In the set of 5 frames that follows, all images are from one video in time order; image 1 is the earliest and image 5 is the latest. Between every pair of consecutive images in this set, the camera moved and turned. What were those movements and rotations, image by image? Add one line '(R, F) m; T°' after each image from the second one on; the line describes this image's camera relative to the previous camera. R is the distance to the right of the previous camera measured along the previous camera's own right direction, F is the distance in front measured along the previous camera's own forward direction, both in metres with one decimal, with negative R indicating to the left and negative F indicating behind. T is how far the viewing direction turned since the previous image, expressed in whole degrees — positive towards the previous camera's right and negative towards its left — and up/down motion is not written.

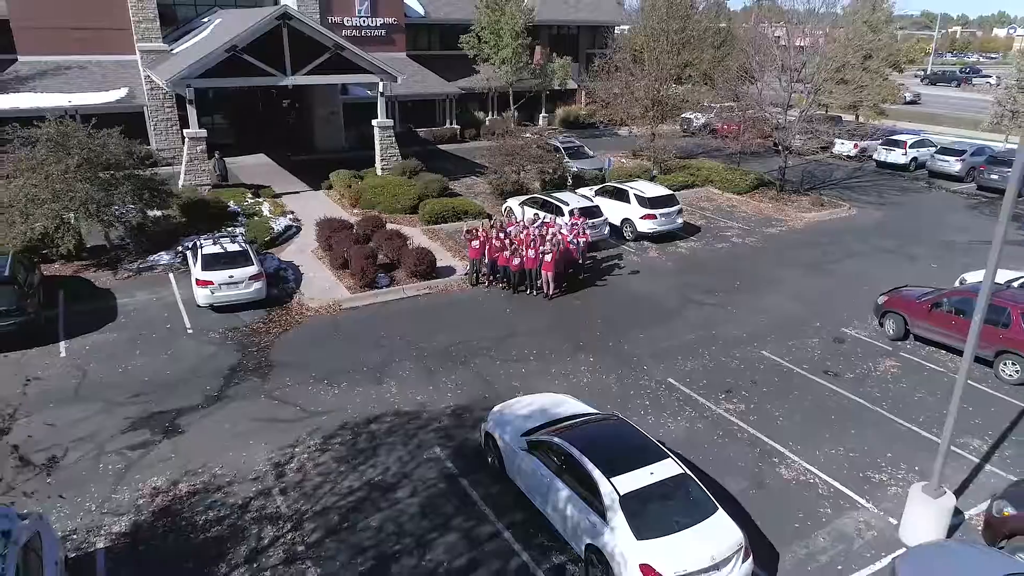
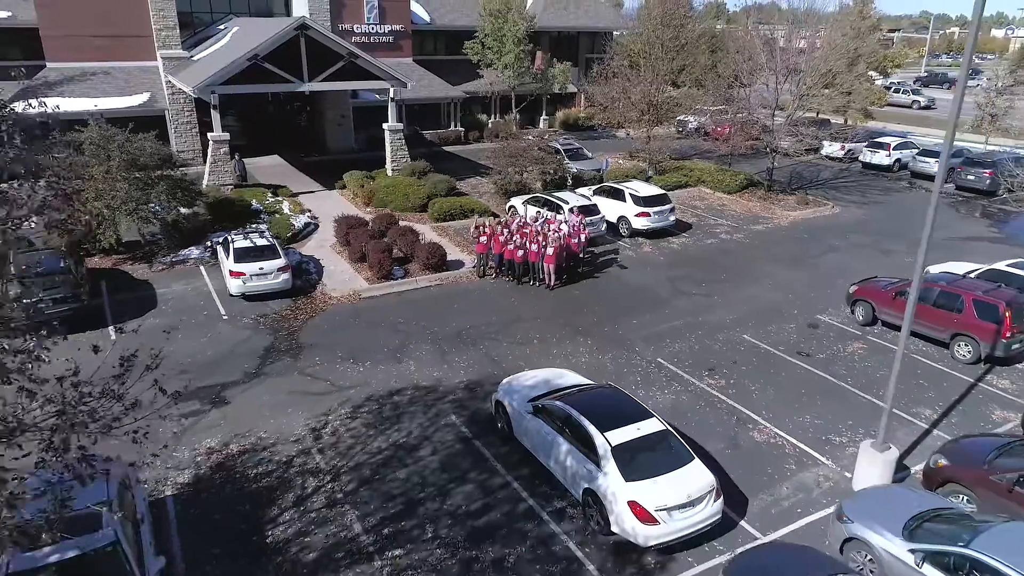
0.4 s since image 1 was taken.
(-0.1, -1.3) m; 0°
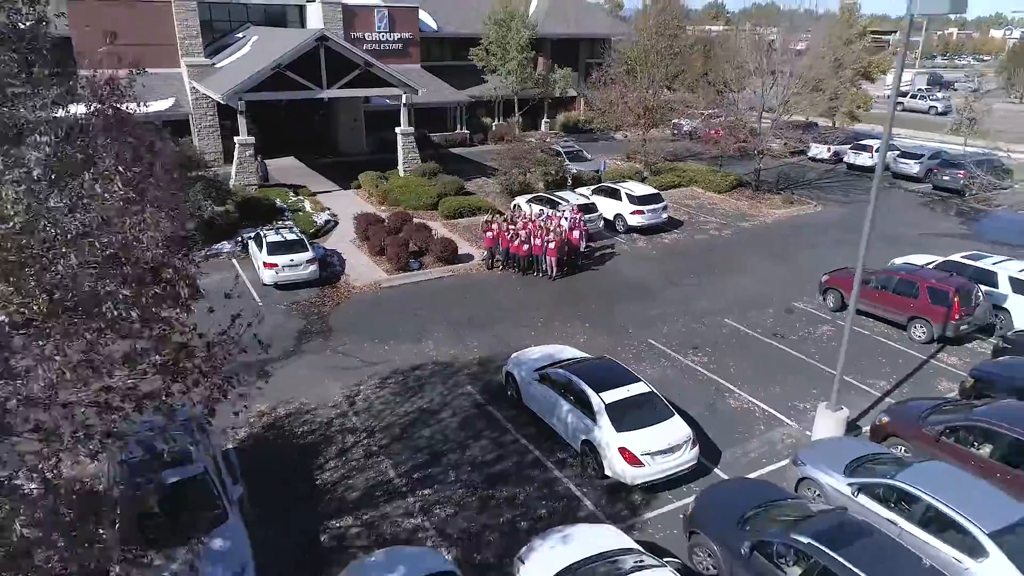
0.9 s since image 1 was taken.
(-0.1, -1.6) m; 0°
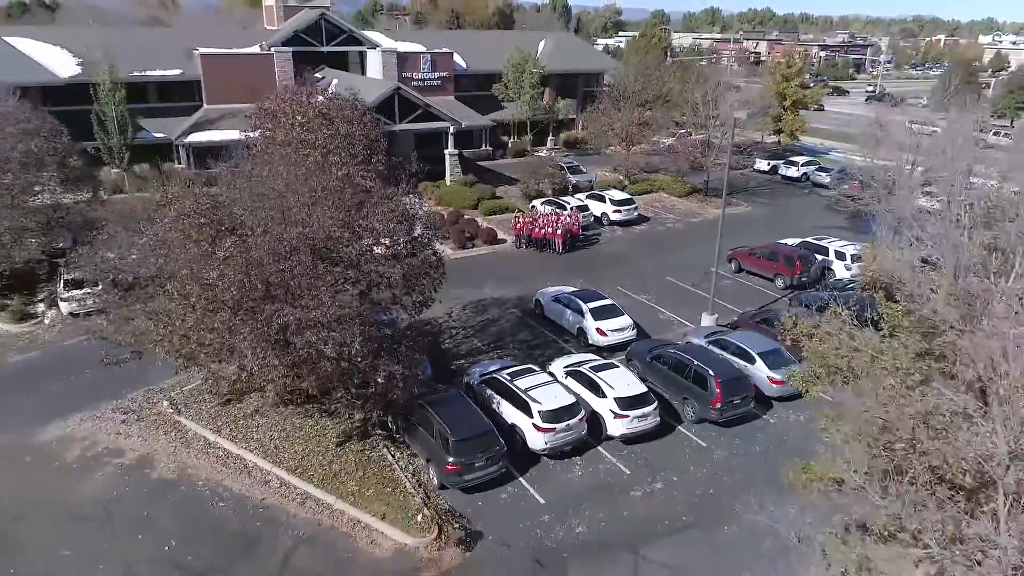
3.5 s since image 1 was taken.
(-0.8, -9.5) m; 0°
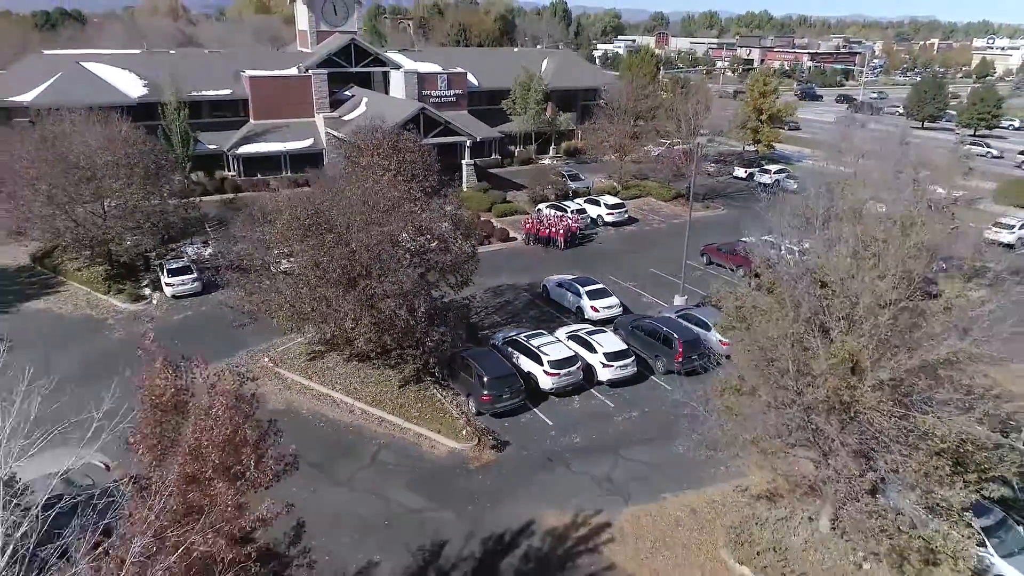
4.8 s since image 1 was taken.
(-0.4, -5.4) m; 0°
